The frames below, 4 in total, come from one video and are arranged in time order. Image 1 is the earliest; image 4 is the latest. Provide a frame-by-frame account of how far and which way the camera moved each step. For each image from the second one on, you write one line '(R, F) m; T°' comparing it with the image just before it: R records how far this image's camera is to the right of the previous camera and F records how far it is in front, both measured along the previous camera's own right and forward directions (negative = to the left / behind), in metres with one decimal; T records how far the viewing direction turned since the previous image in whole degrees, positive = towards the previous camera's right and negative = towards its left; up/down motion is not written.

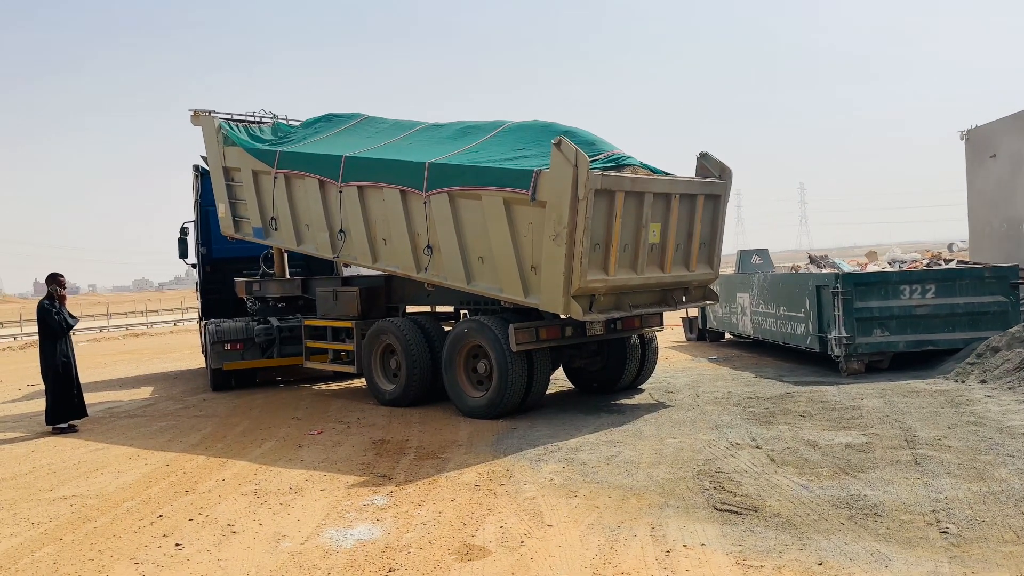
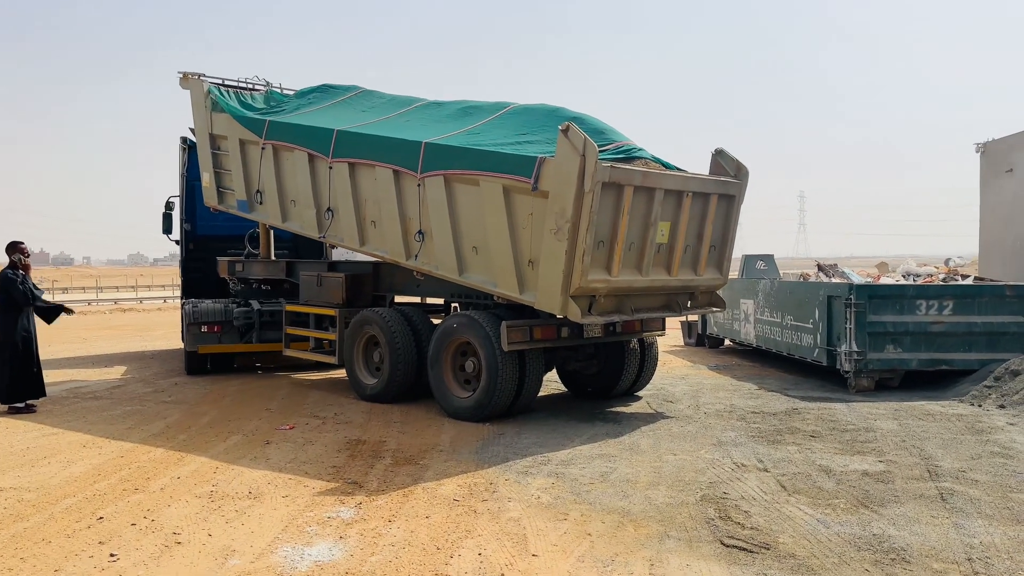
(0.0, +0.6) m; 0°
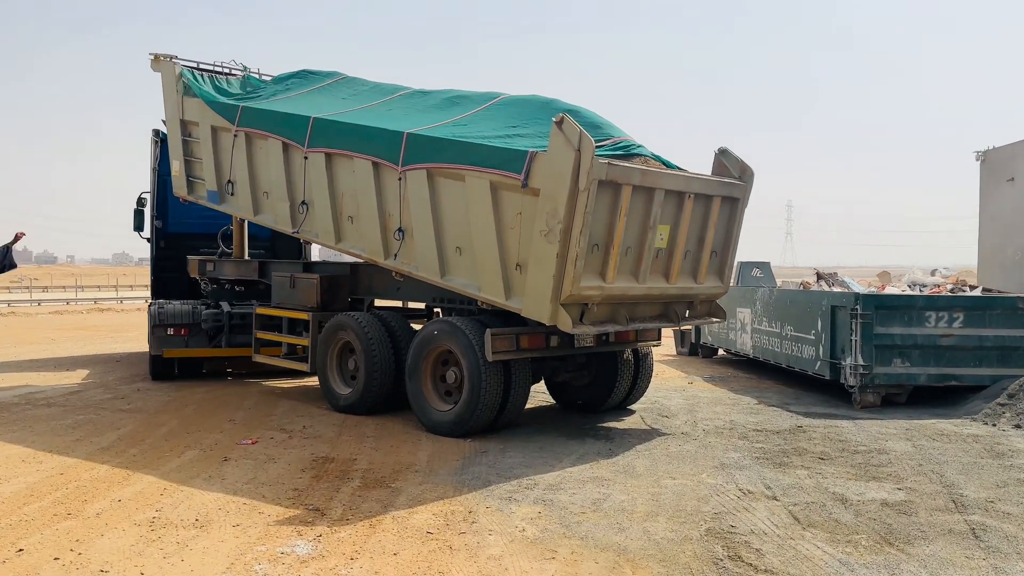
(0.0, +0.6) m; +1°
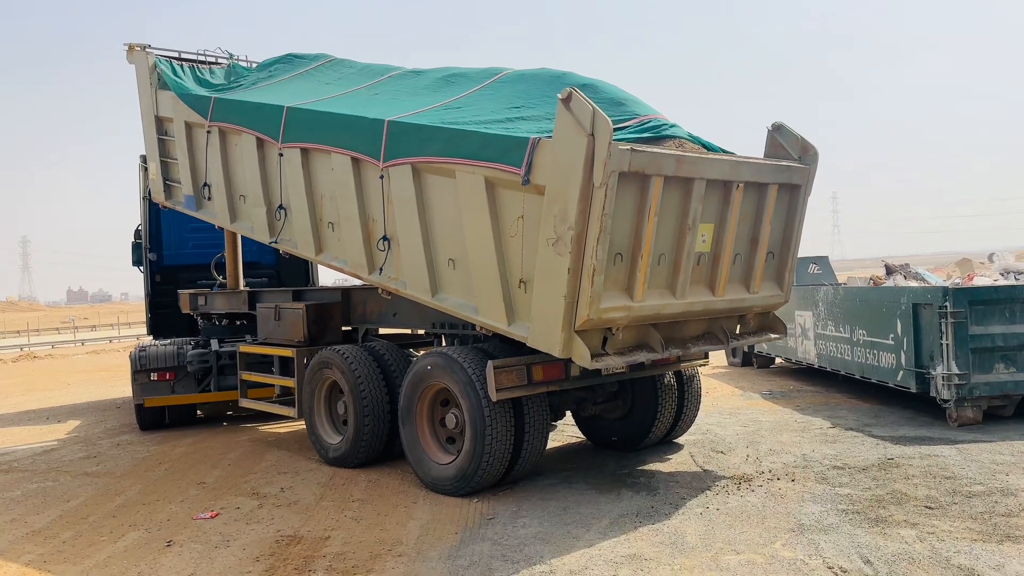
(+0.3, +1.4) m; -3°
